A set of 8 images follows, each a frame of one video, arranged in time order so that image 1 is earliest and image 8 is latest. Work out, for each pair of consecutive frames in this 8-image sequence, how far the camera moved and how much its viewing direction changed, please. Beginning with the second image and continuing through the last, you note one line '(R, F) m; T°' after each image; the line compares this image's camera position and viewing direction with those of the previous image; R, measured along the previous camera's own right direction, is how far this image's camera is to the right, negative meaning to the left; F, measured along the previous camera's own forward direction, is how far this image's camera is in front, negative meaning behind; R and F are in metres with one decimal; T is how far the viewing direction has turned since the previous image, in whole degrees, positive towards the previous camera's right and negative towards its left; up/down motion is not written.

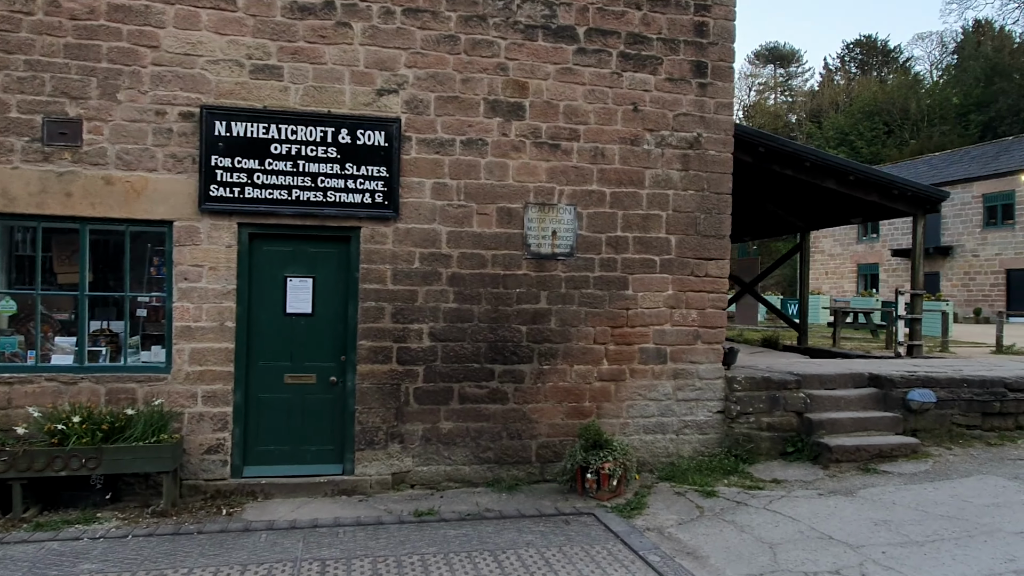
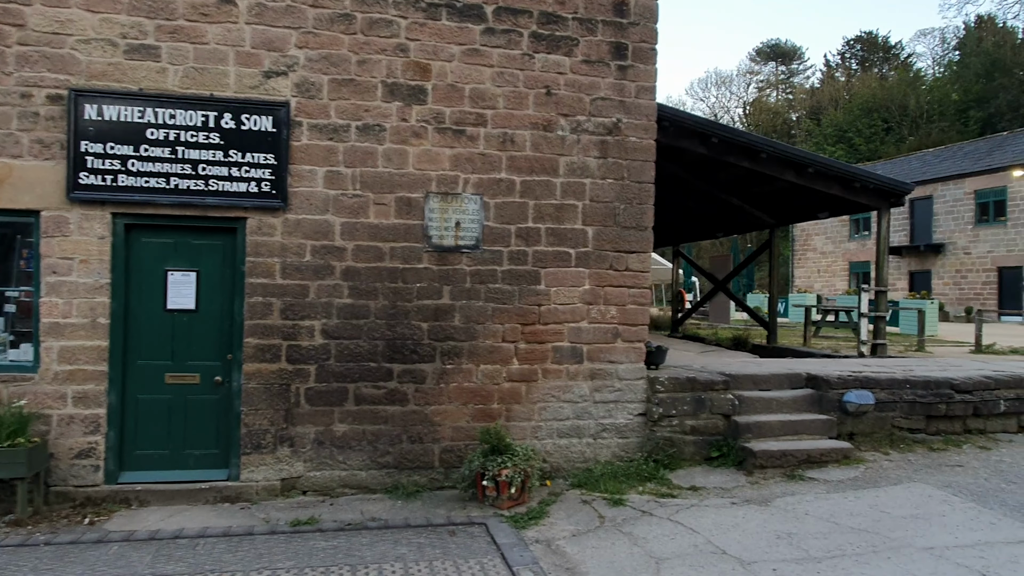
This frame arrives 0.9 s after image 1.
(+0.7, +0.3) m; -1°
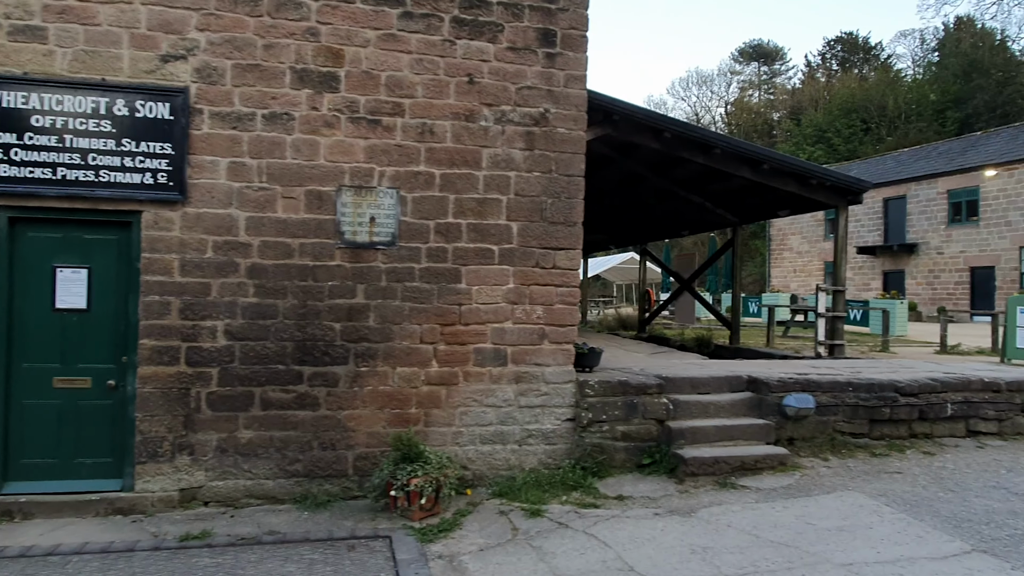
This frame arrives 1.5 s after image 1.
(+0.5, +0.3) m; +1°
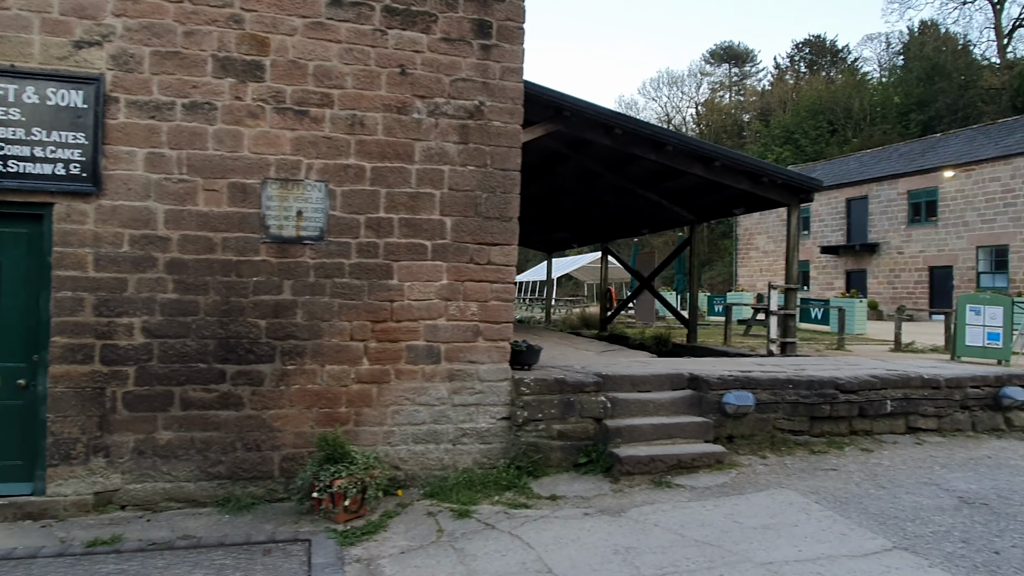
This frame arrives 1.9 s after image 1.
(+0.3, +0.1) m; +2°
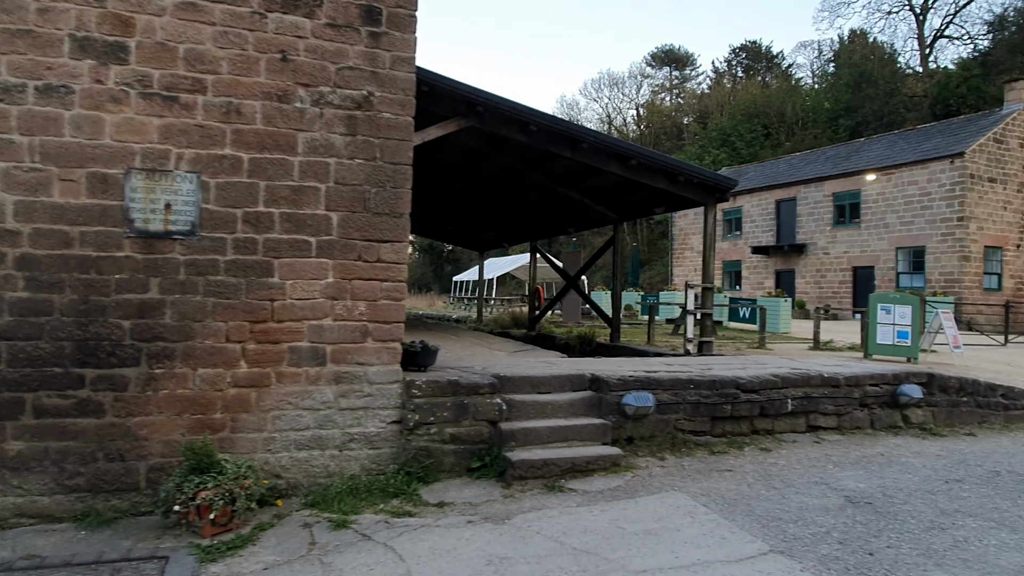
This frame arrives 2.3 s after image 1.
(+0.4, +0.2) m; +4°
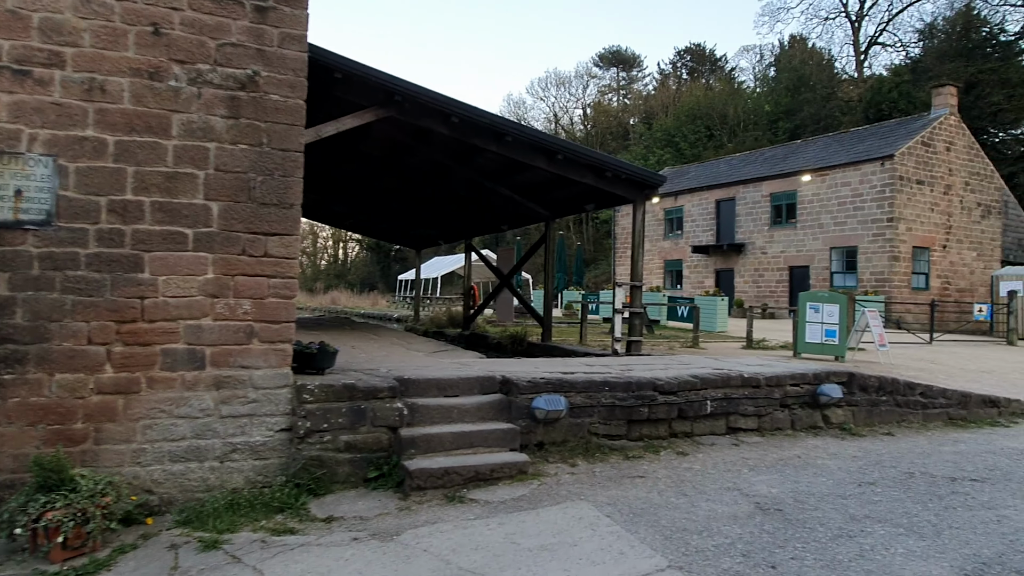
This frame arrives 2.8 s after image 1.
(+0.3, +0.3) m; +4°
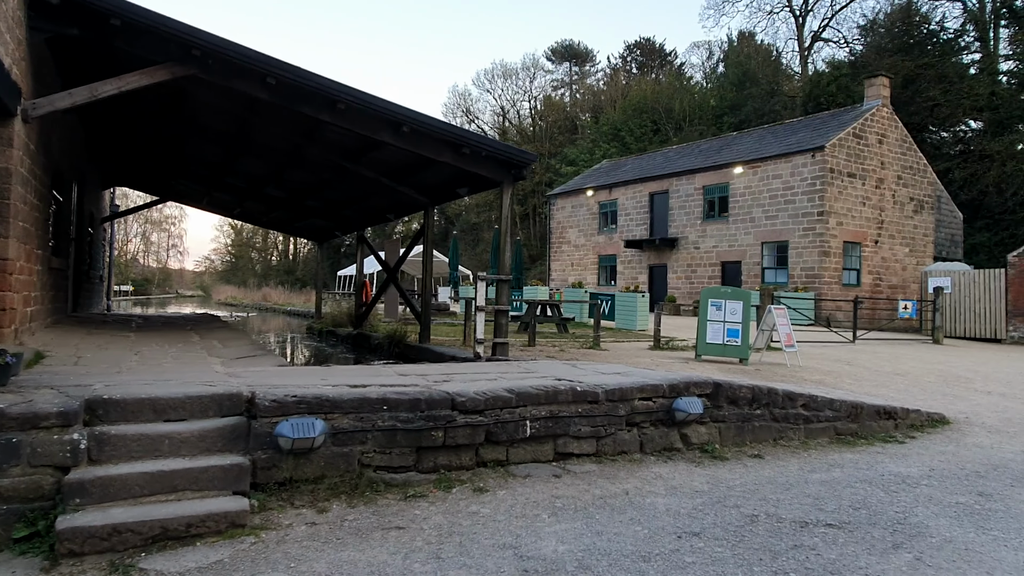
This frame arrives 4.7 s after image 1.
(+1.2, +1.1) m; +3°
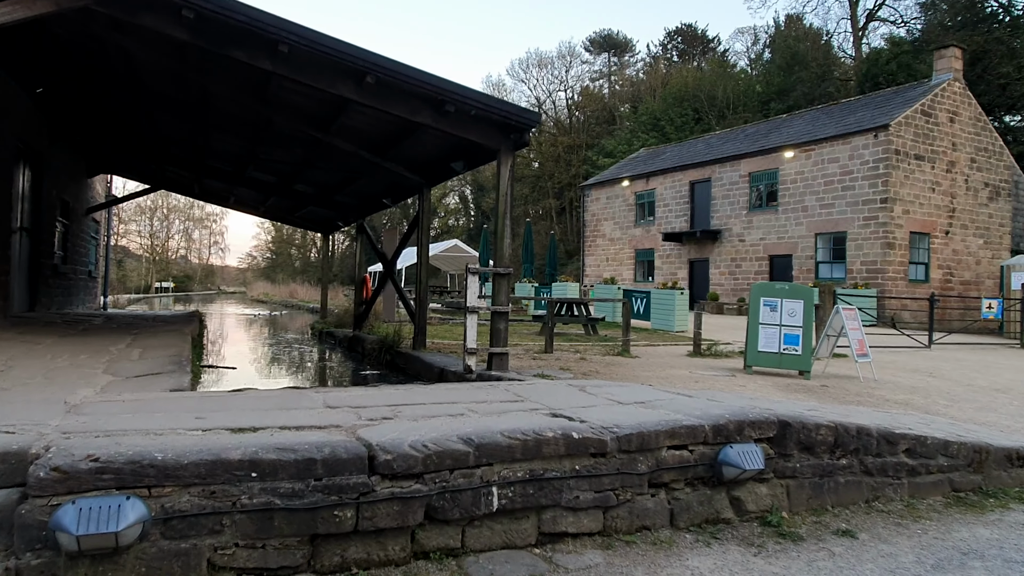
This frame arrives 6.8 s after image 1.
(+0.3, +1.6) m; -3°
